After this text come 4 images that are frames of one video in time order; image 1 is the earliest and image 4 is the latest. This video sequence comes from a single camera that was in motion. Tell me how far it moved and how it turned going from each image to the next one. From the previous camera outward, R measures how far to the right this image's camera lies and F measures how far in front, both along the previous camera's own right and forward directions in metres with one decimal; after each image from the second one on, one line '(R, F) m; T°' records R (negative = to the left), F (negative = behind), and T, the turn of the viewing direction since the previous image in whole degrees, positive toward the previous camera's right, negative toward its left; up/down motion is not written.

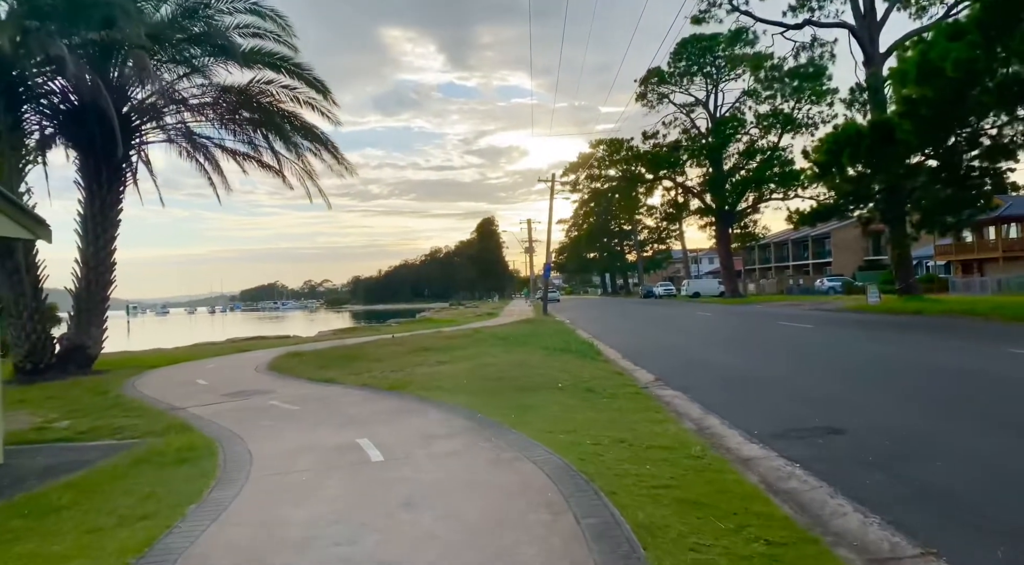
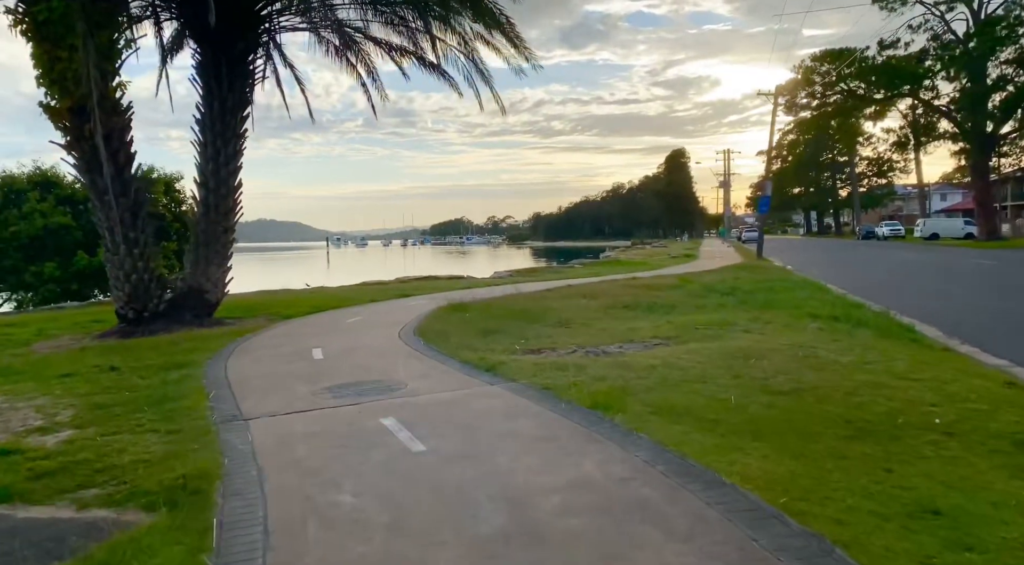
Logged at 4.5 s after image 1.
(-1.3, +5.9) m; -15°
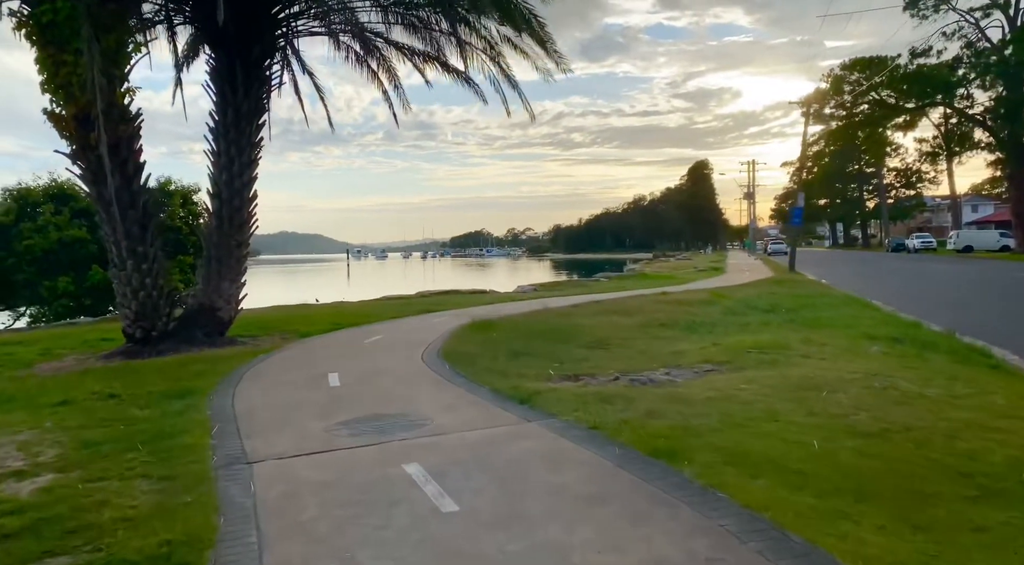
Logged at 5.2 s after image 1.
(-0.2, +0.9) m; -2°
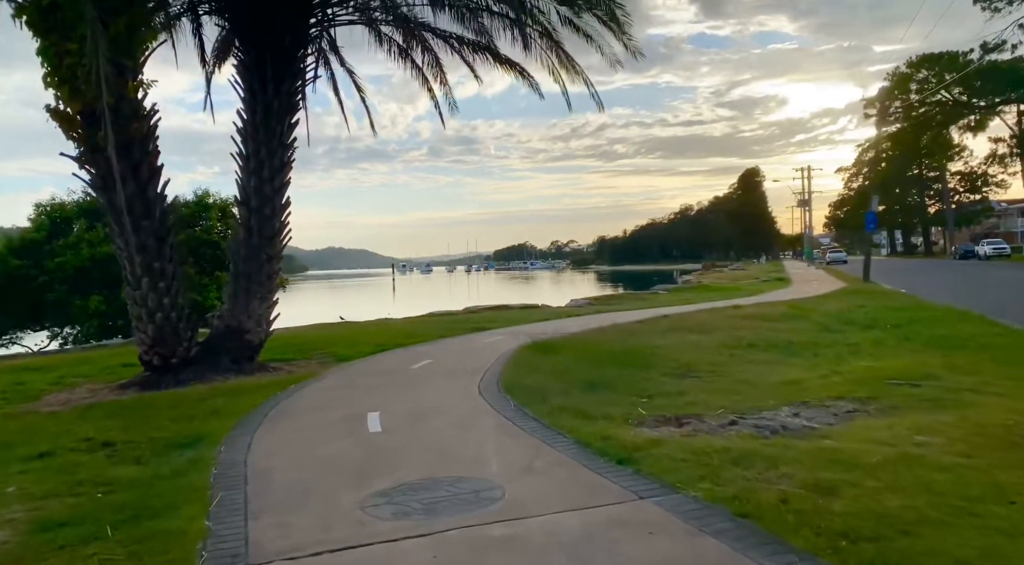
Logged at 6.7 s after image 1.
(-0.4, +1.9) m; -4°
